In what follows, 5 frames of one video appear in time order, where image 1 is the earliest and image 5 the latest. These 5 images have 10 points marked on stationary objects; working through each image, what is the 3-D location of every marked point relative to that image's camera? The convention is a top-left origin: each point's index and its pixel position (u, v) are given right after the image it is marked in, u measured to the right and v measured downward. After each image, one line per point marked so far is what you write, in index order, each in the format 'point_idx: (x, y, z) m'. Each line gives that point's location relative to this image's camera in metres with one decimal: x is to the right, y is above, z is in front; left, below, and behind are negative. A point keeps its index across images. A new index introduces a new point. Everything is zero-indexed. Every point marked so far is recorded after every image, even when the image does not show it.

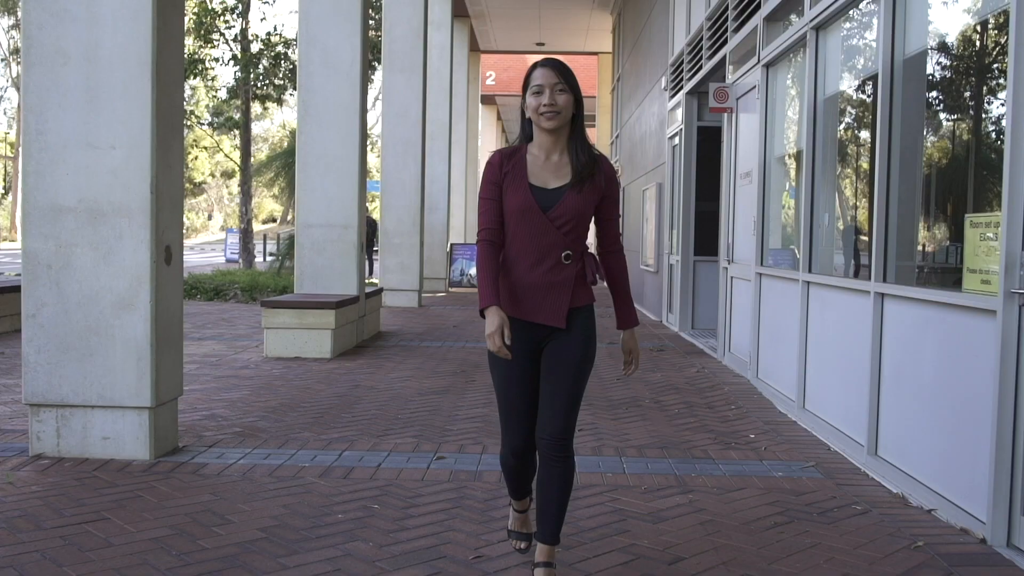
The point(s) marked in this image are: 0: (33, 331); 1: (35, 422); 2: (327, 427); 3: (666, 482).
0: (-2.5, -0.2, +4.9) m
1: (-2.6, -0.7, +5.0) m
2: (-1.2, -0.9, +5.9) m
3: (+0.8, -1.0, +4.6) m
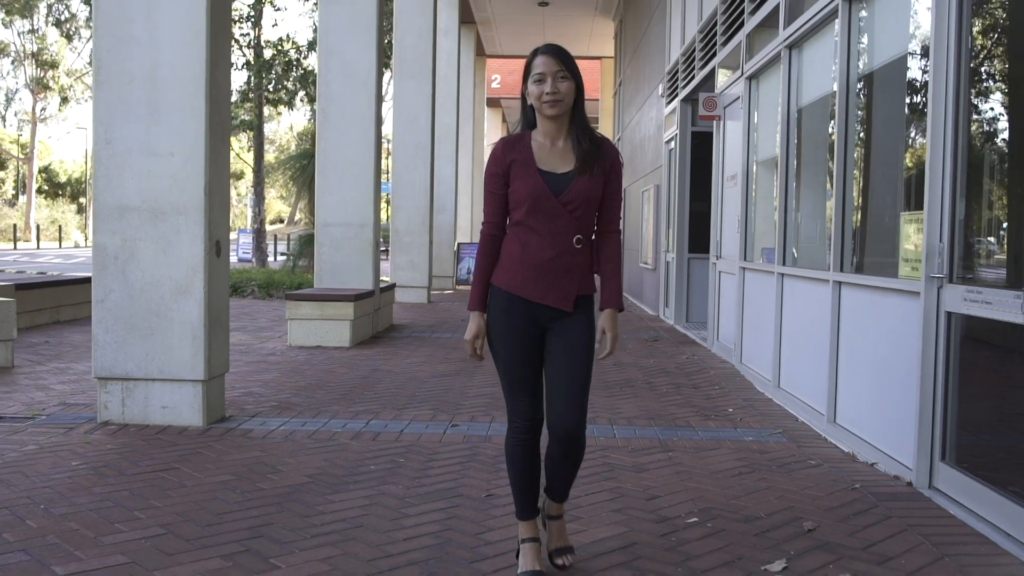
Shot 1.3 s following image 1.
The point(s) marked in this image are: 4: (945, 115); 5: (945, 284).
0: (-2.5, -0.2, +5.6) m
1: (-2.5, -0.6, +5.7) m
2: (-1.1, -0.8, +6.6) m
3: (+0.8, -0.9, +5.3) m
4: (+2.0, +0.8, +4.3) m
5: (+2.0, 0.0, +4.2) m
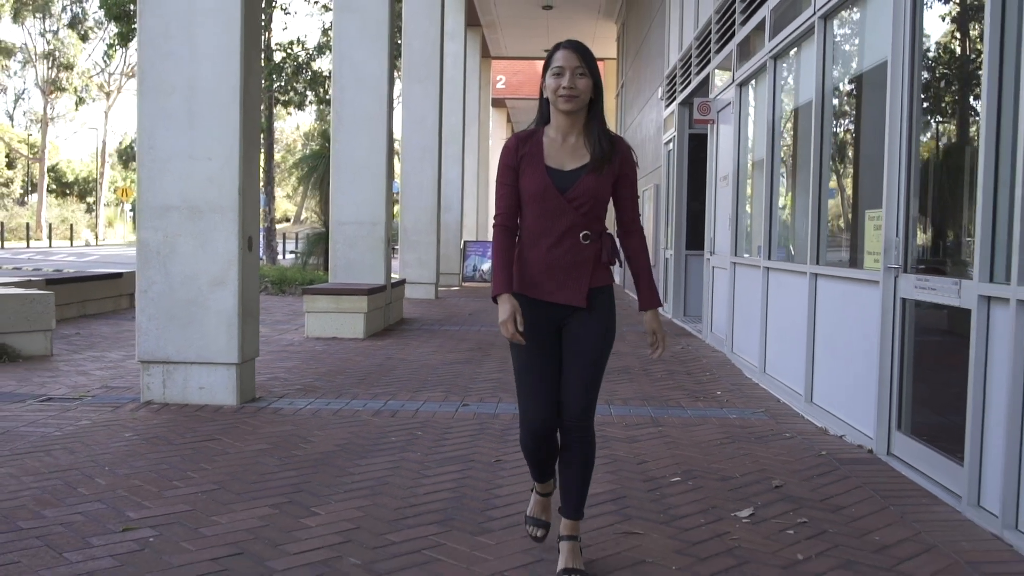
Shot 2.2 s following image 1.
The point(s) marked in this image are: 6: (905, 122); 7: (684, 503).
0: (-2.5, -0.1, +6.2) m
1: (-2.5, -0.6, +6.3) m
2: (-1.1, -0.8, +7.2) m
3: (+0.8, -0.8, +5.9) m
4: (+2.0, +0.9, +4.9) m
5: (+2.0, +0.1, +4.8) m
6: (+2.0, +0.9, +4.8) m
7: (+0.8, -0.9, +4.0) m
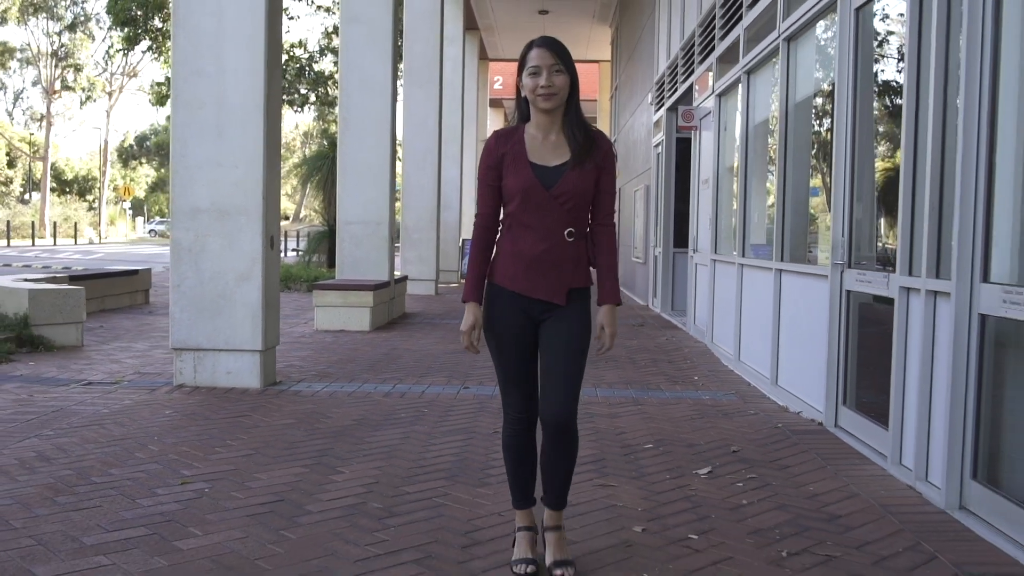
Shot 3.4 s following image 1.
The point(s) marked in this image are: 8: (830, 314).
0: (-2.5, -0.1, +6.9) m
1: (-2.5, -0.6, +7.0) m
2: (-1.1, -0.7, +7.9) m
3: (+0.8, -0.8, +6.6) m
4: (+2.0, +0.9, +5.6) m
5: (+2.0, +0.1, +5.5) m
6: (+2.0, +0.9, +5.5) m
7: (+0.7, -0.9, +4.7) m
8: (+1.9, -0.2, +5.5) m
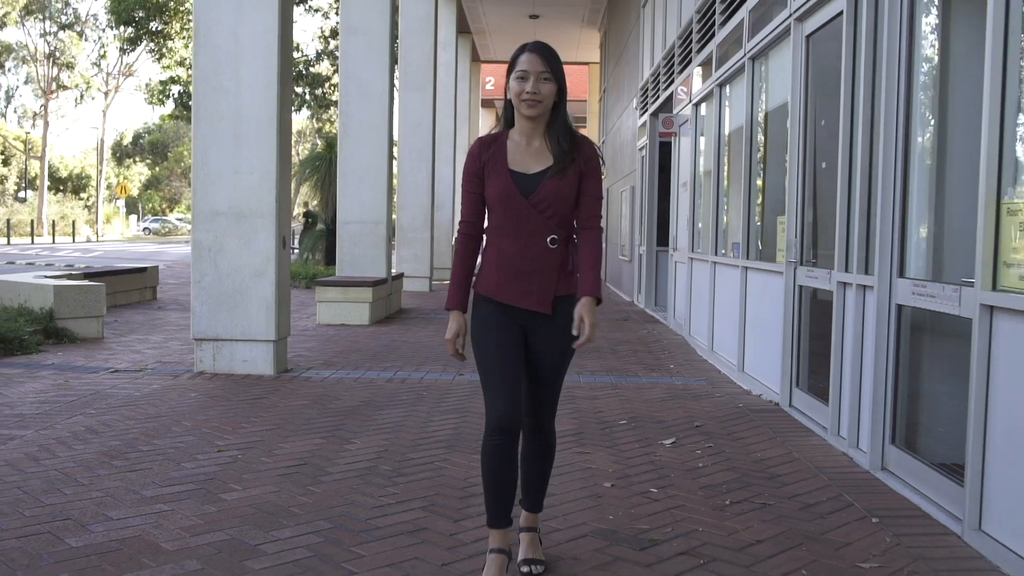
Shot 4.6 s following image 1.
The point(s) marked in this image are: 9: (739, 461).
0: (-2.6, 0.0, +7.6) m
1: (-2.6, -0.5, +7.6) m
2: (-1.2, -0.7, +8.5) m
3: (+0.7, -0.8, +7.3) m
4: (+1.9, +0.9, +6.3) m
5: (+1.9, +0.1, +6.2) m
6: (+2.0, +0.9, +6.2) m
7: (+0.7, -0.9, +5.4) m
8: (+1.9, -0.1, +6.2) m
9: (+1.2, -0.9, +4.8) m
